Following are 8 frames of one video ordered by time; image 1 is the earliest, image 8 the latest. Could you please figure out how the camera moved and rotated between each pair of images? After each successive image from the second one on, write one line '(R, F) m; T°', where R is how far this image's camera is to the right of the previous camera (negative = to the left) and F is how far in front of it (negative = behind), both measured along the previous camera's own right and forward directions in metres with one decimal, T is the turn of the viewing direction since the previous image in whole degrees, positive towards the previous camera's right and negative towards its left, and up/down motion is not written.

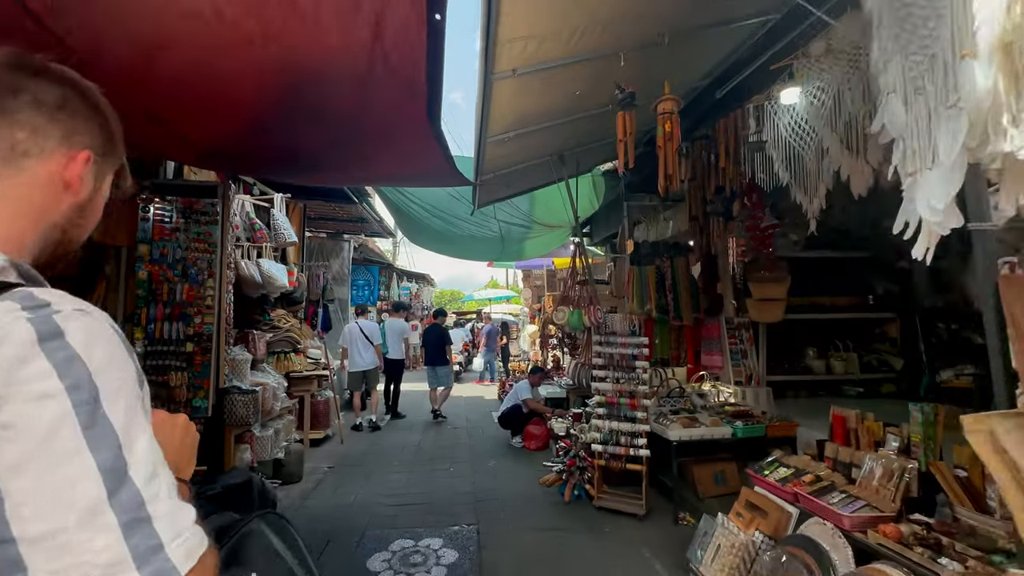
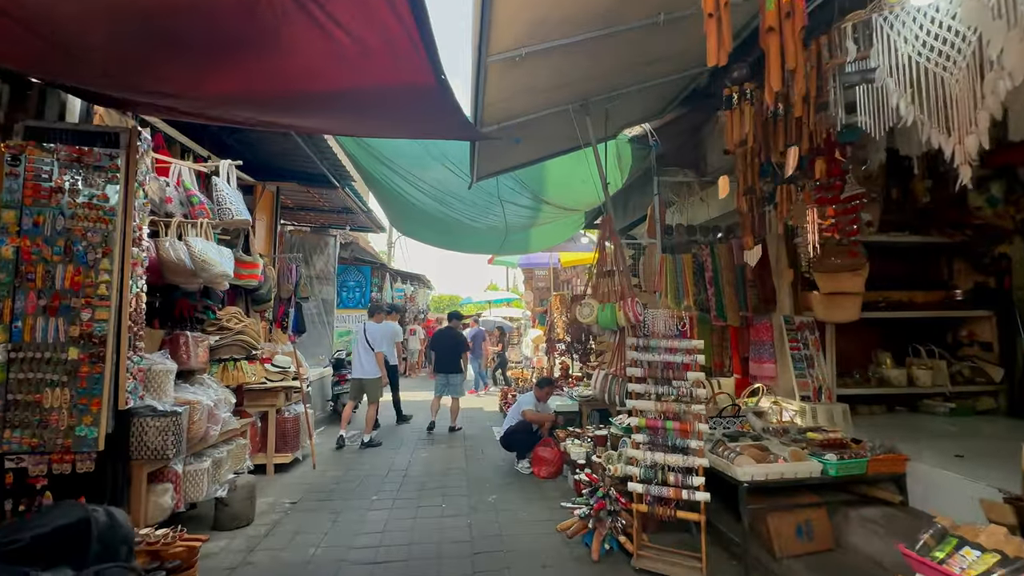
(-0.1, +1.0) m; 0°
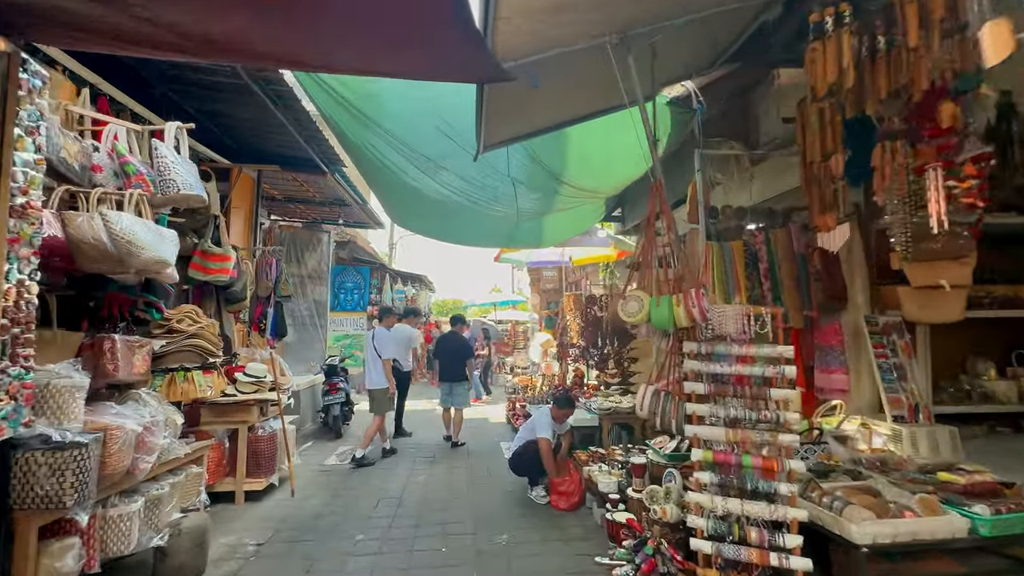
(-0.1, +0.8) m; 0°
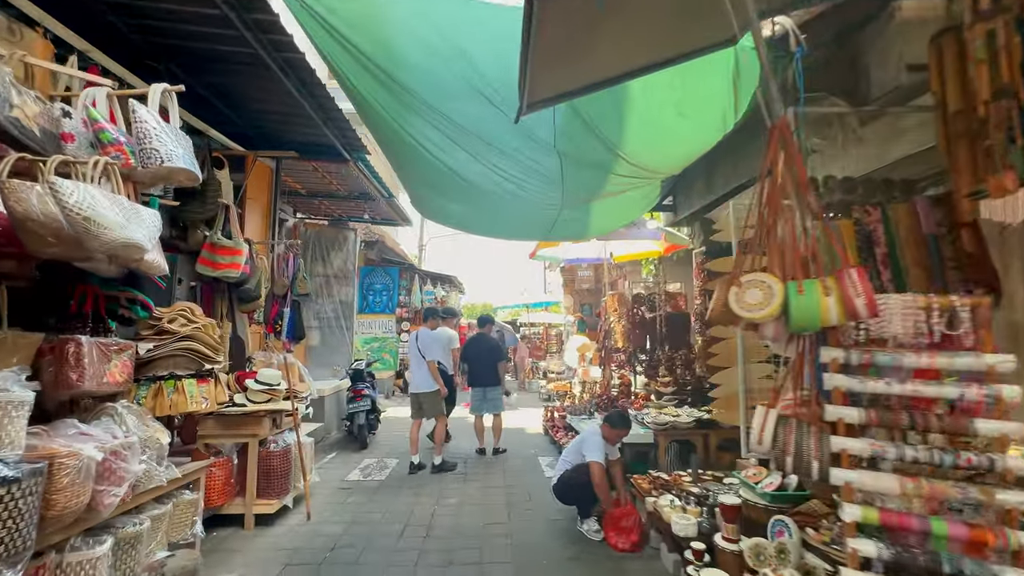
(-0.1, +0.6) m; -4°
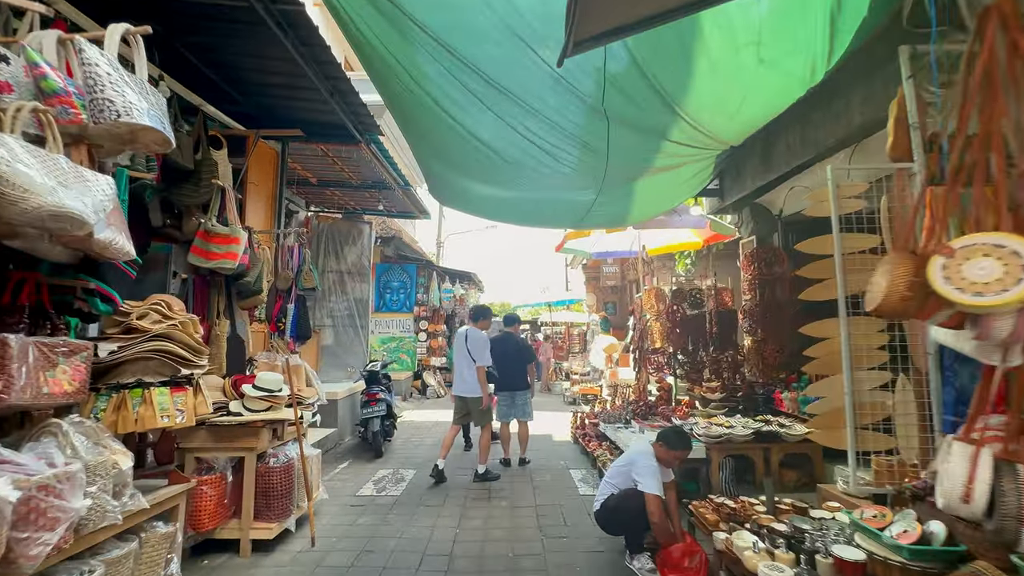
(-0.1, +0.6) m; -2°
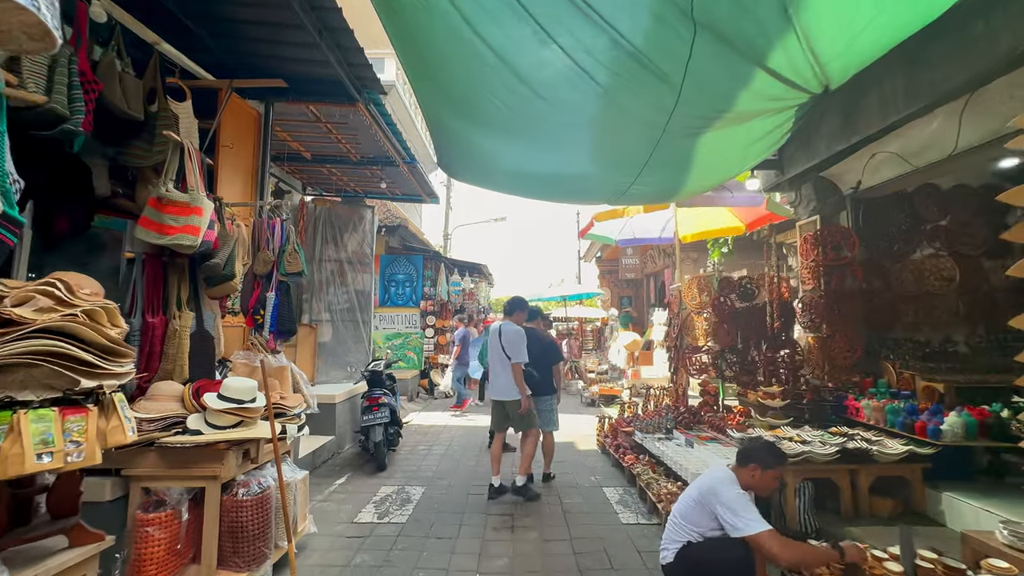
(-0.2, +0.8) m; -1°
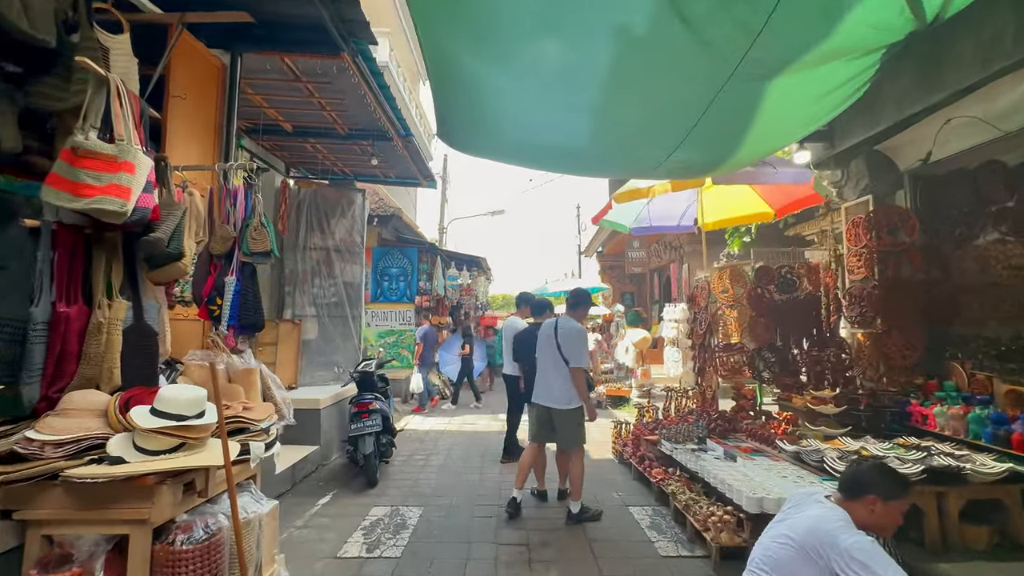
(-0.2, +0.6) m; +1°
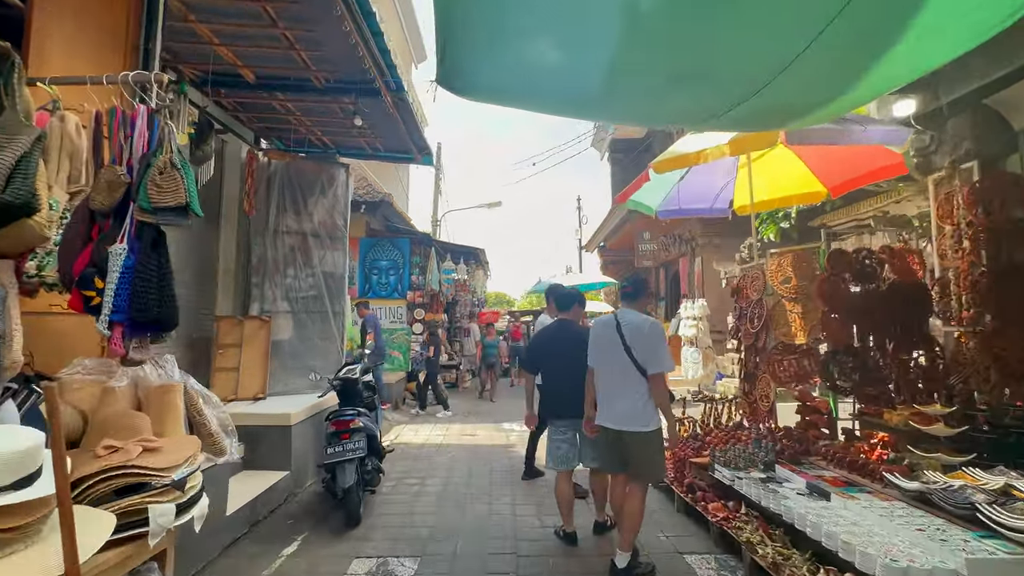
(-0.2, +0.9) m; +1°
